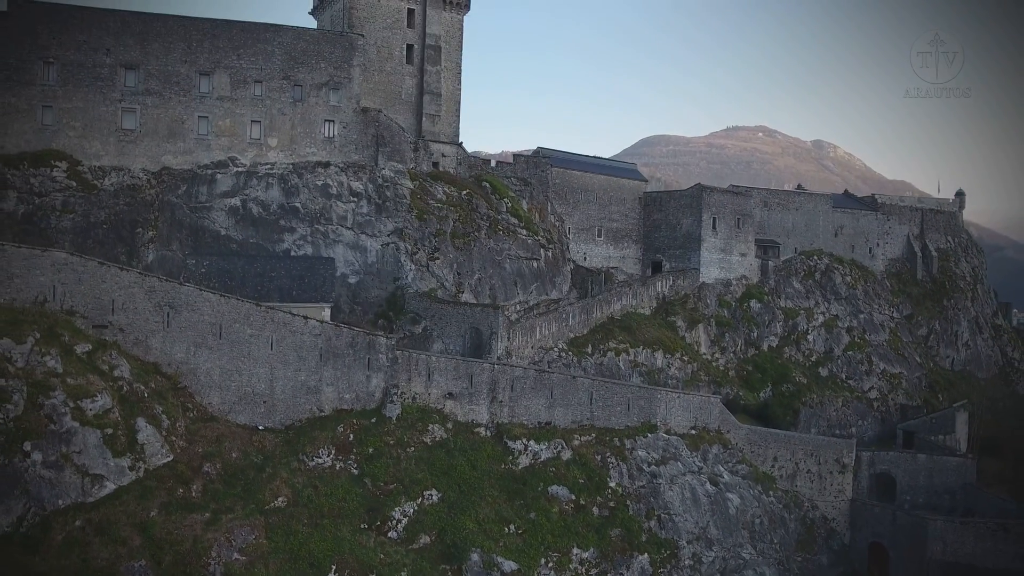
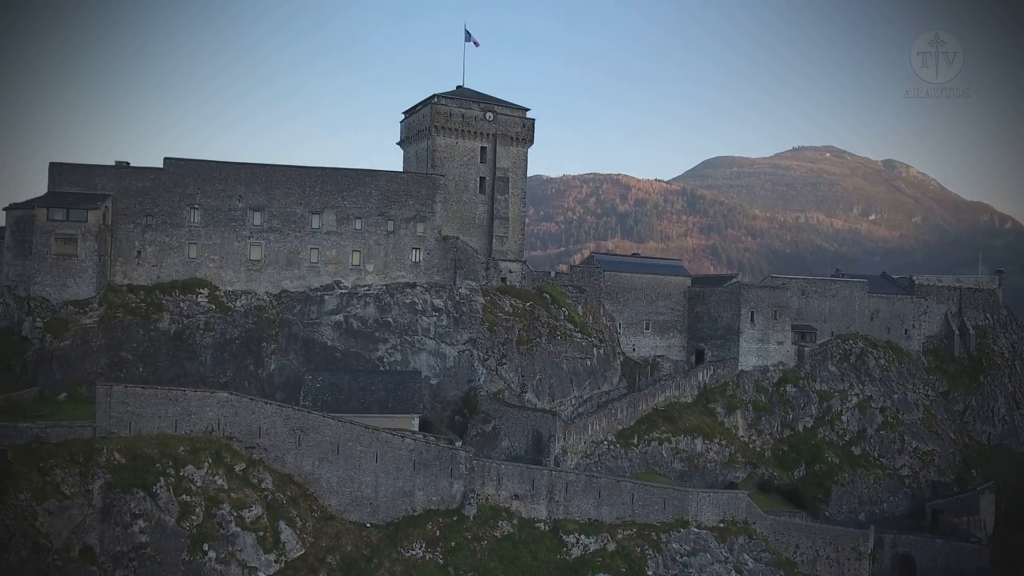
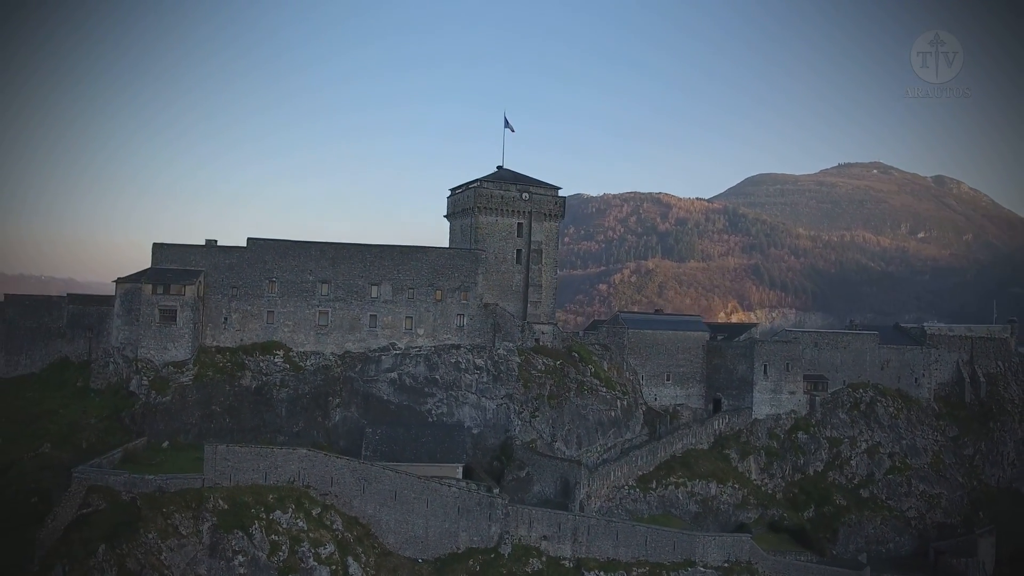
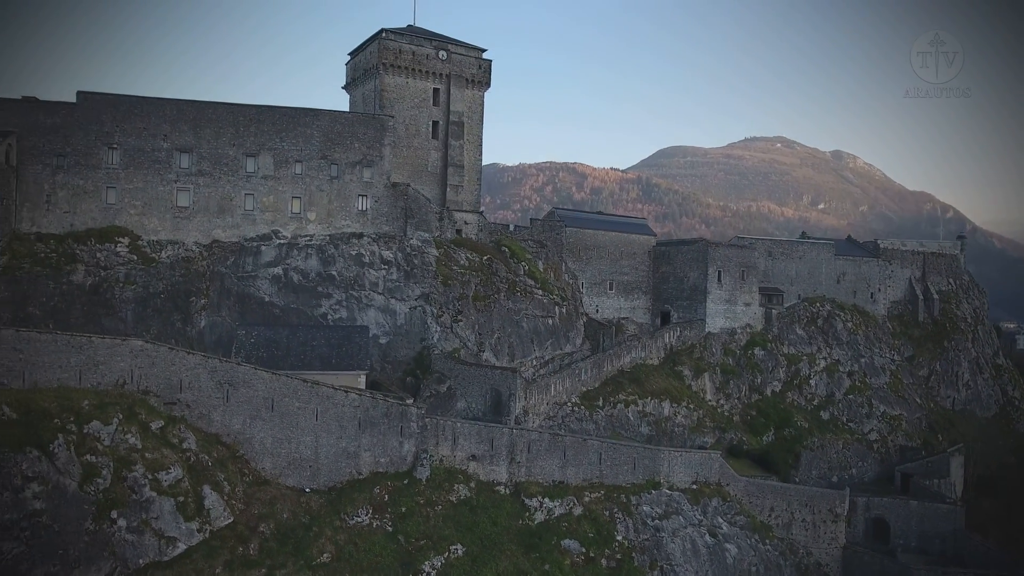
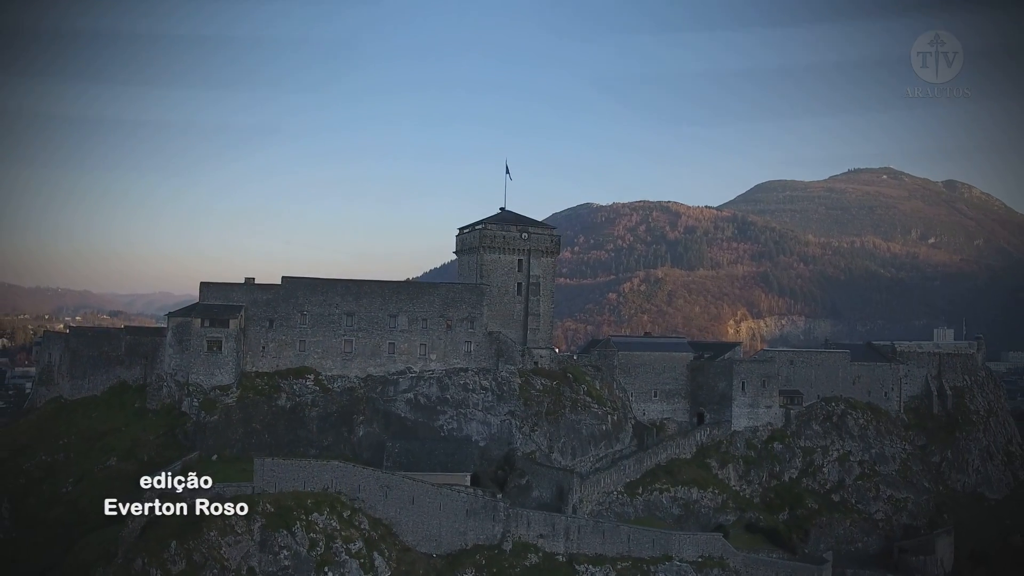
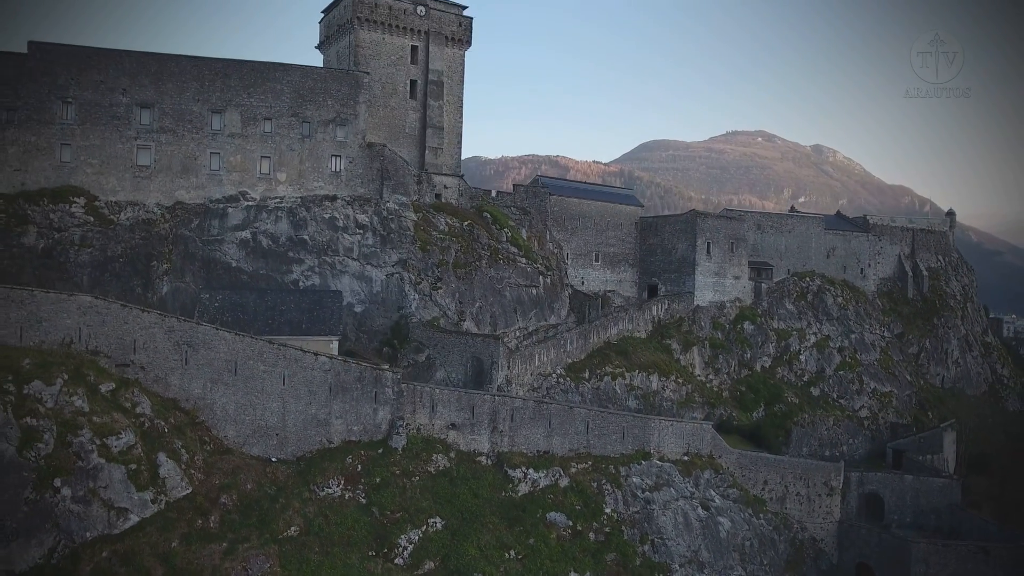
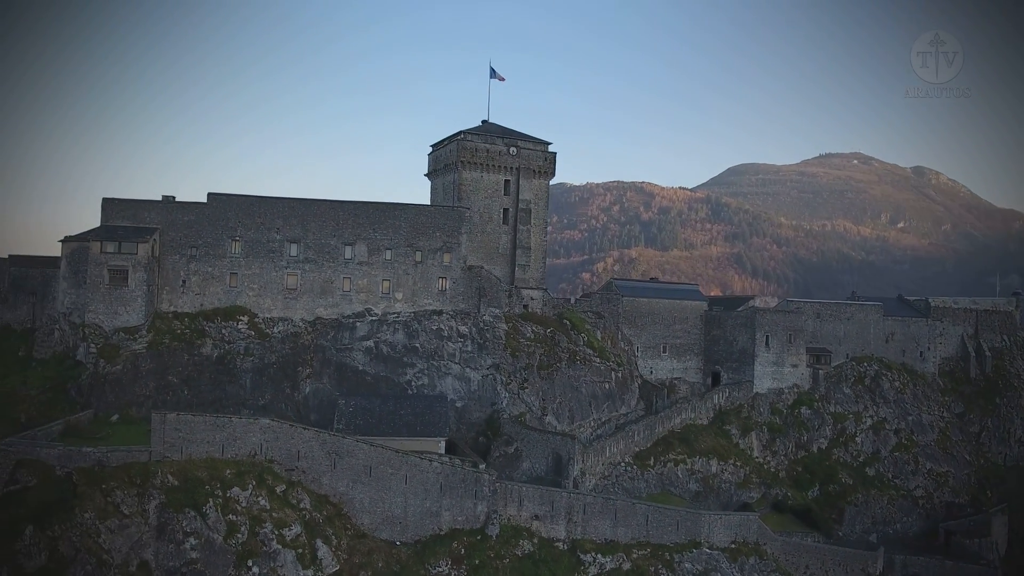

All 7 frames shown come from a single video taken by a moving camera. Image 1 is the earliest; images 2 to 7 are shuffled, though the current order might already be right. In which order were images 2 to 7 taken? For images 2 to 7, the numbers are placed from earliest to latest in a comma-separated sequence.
6, 4, 2, 7, 3, 5
